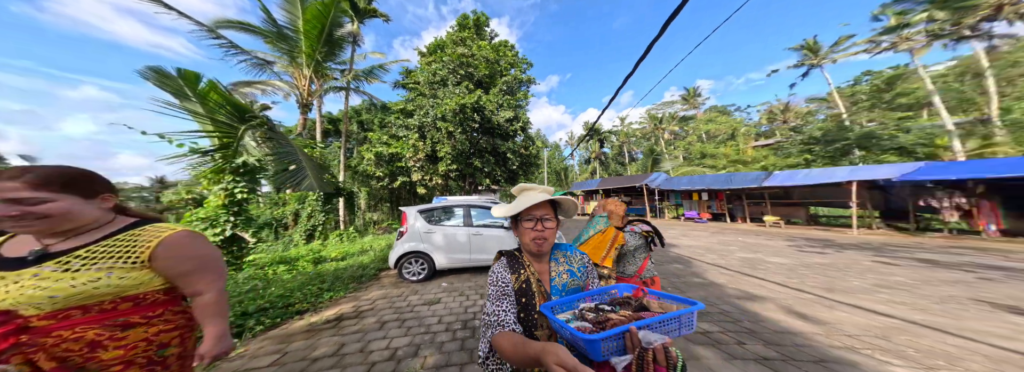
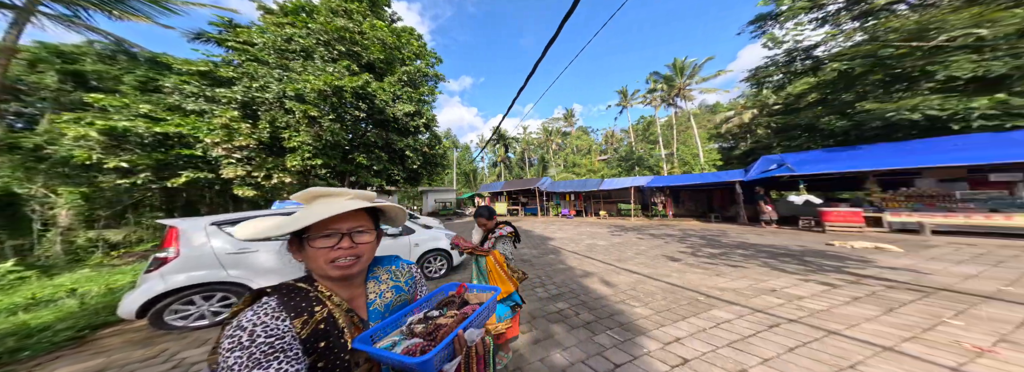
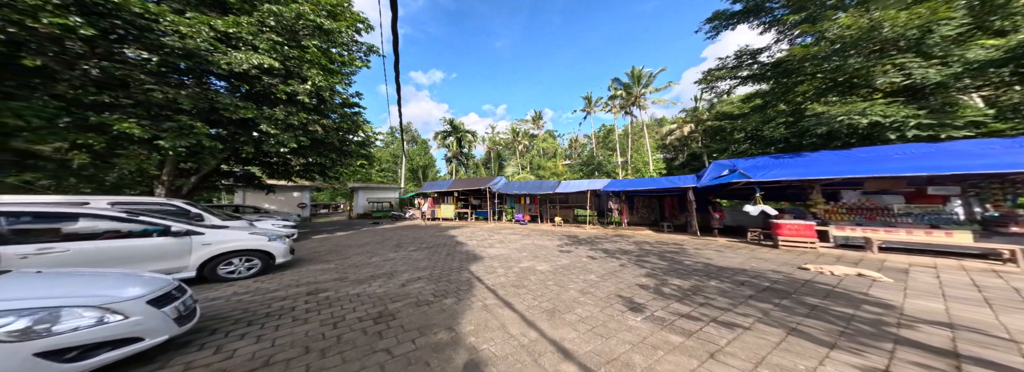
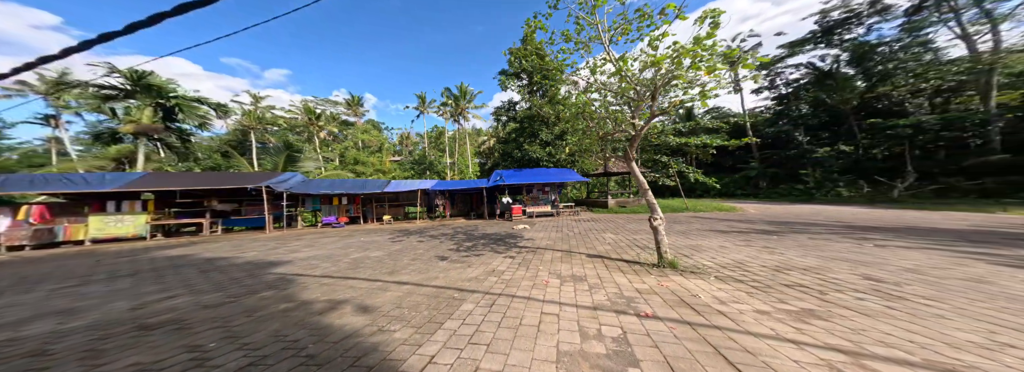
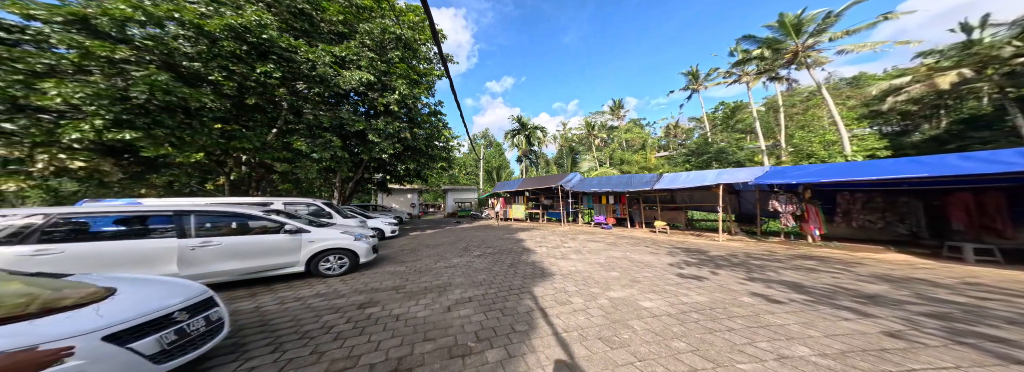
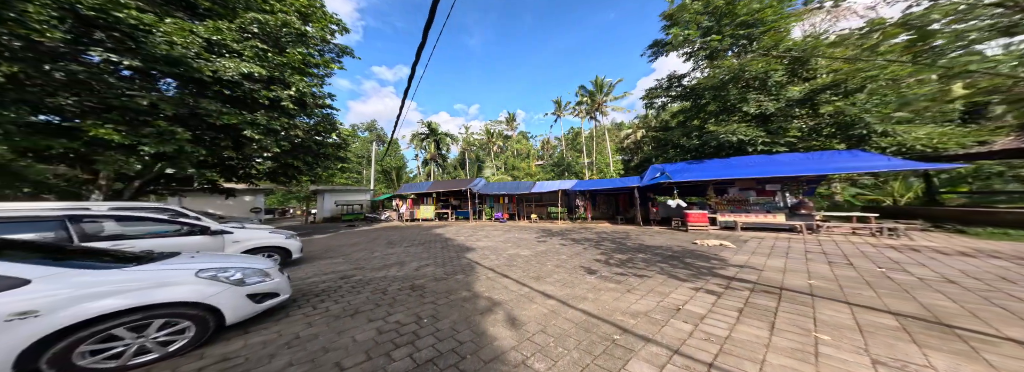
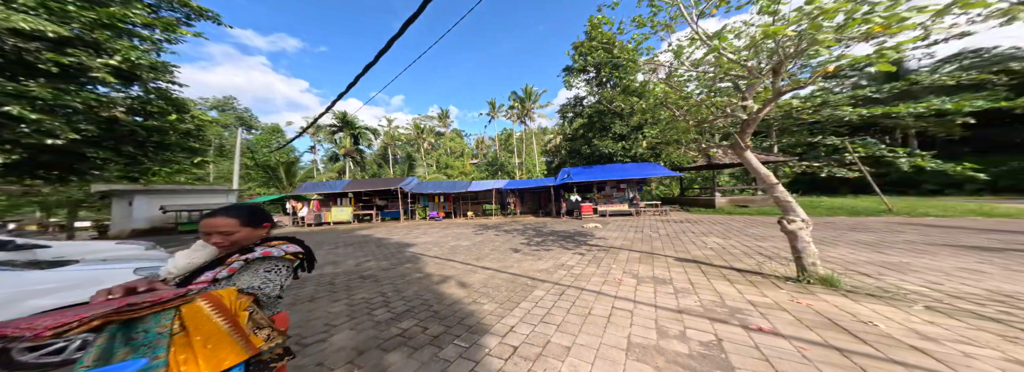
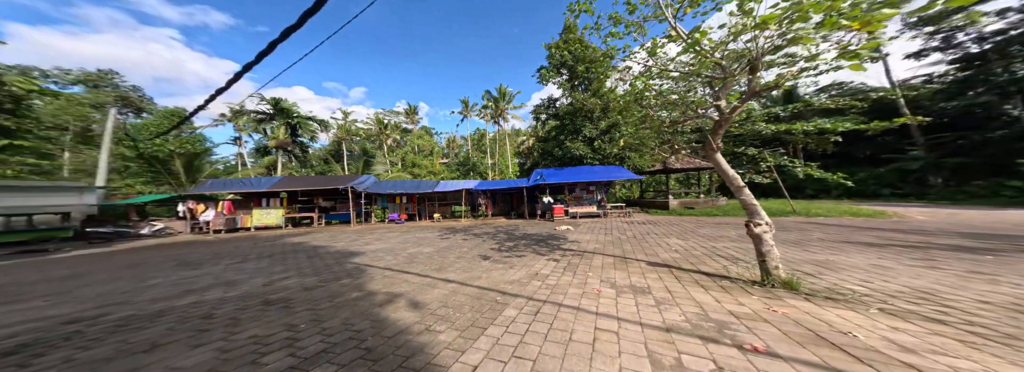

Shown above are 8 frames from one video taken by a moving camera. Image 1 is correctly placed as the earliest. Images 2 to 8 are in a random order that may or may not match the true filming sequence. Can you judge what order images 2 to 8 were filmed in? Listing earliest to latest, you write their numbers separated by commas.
2, 7, 4, 8, 6, 3, 5
